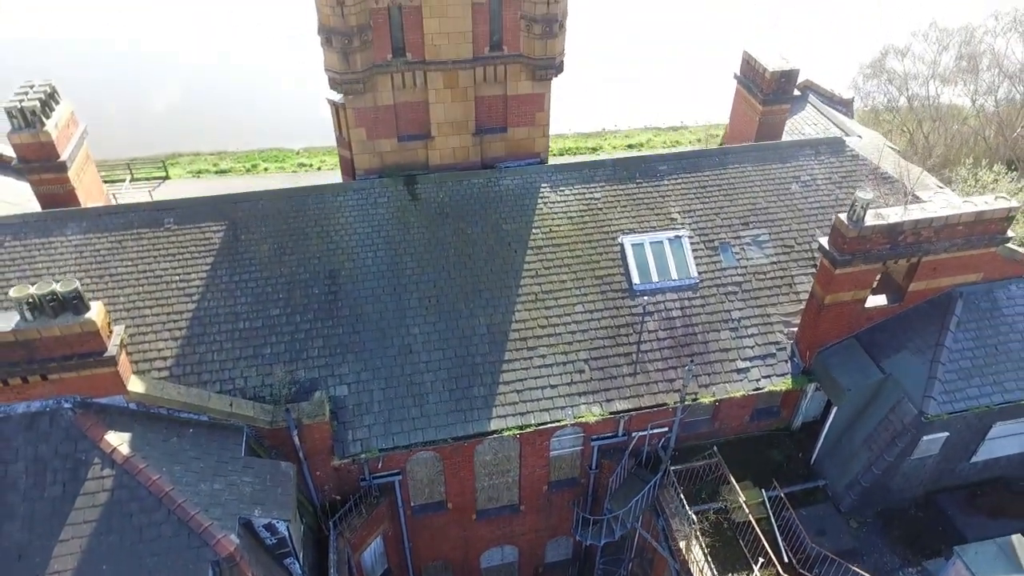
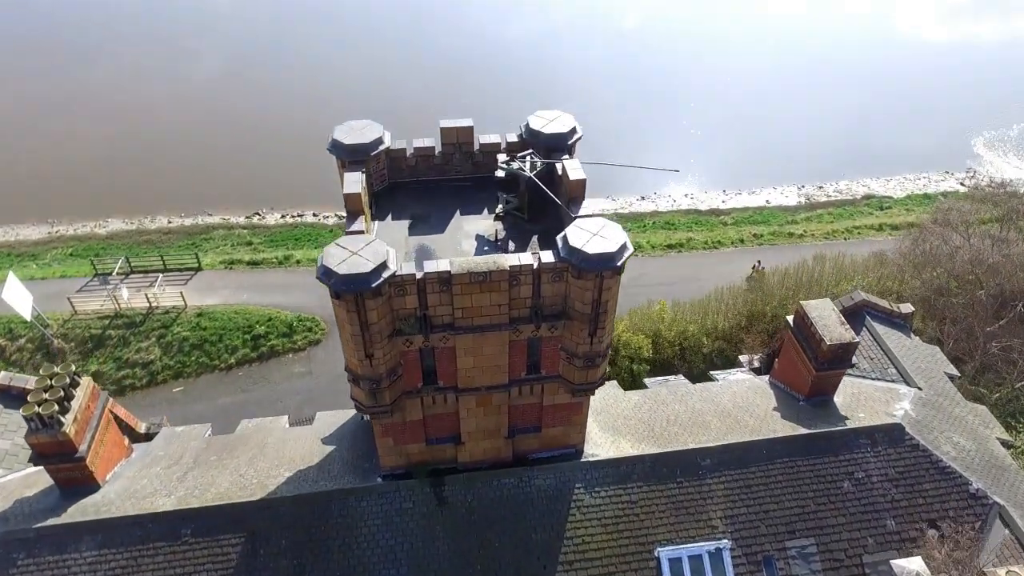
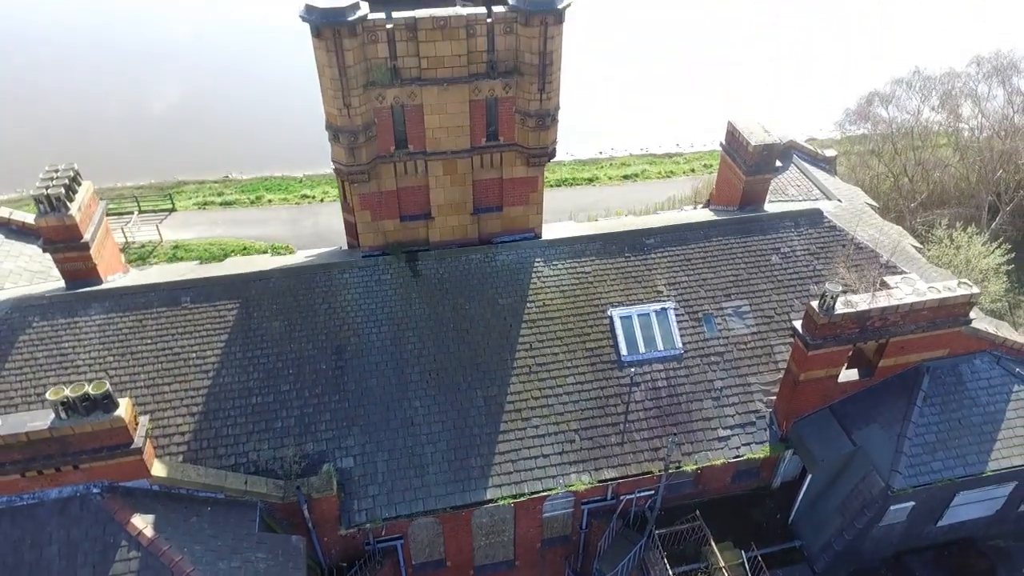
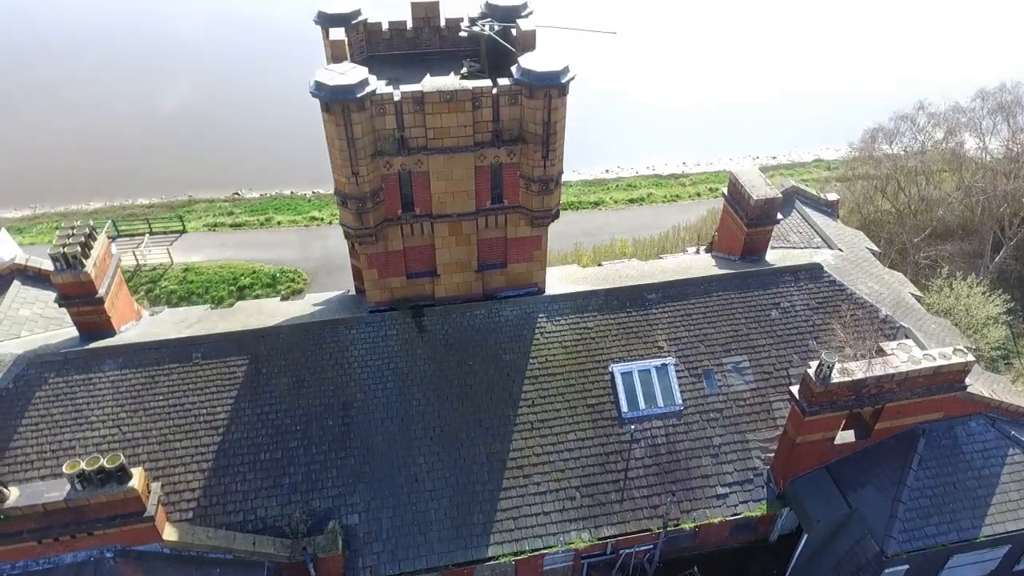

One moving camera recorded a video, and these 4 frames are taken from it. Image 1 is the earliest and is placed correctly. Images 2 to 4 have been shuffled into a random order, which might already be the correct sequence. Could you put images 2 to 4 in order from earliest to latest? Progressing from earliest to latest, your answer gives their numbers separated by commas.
3, 4, 2
